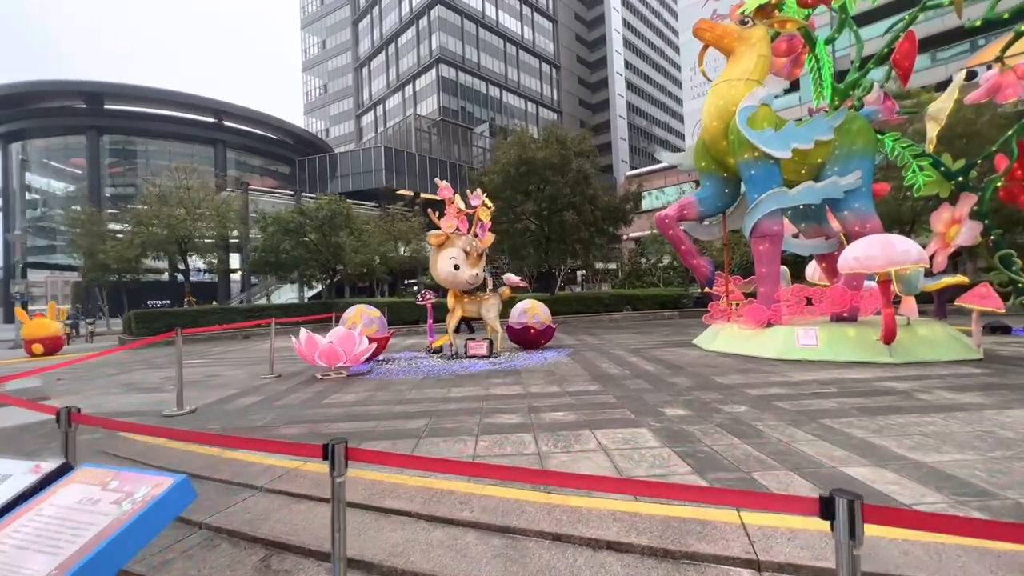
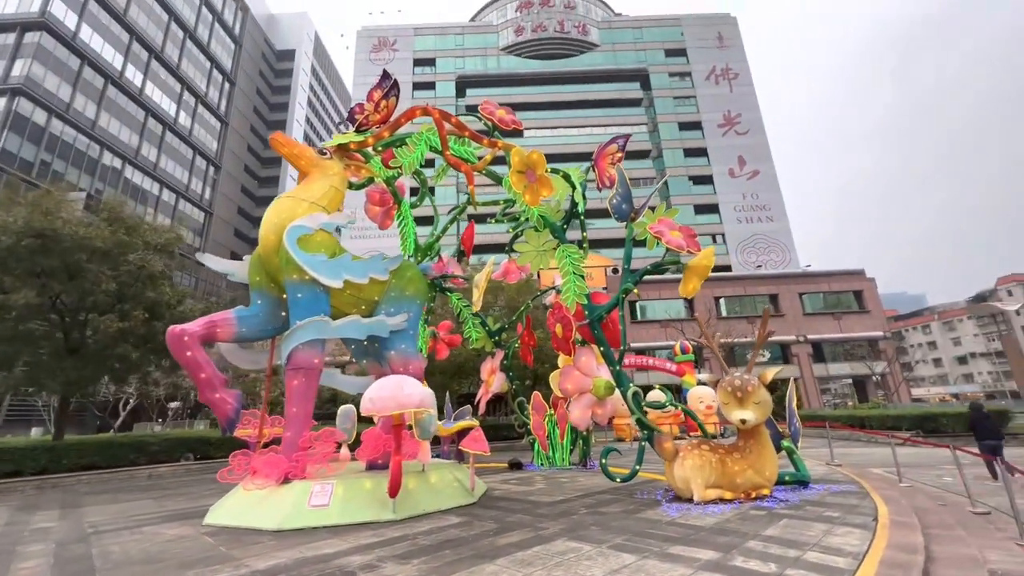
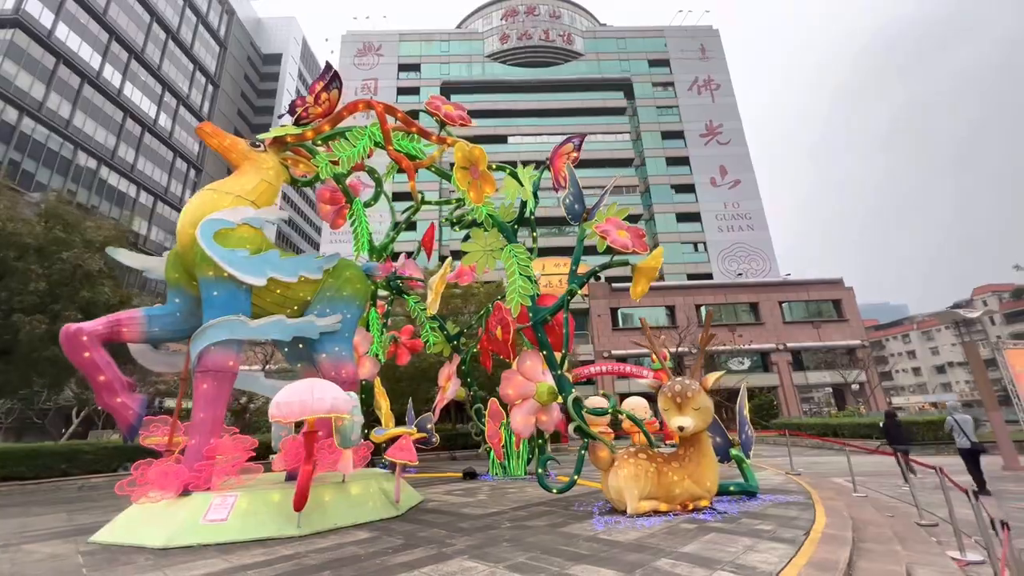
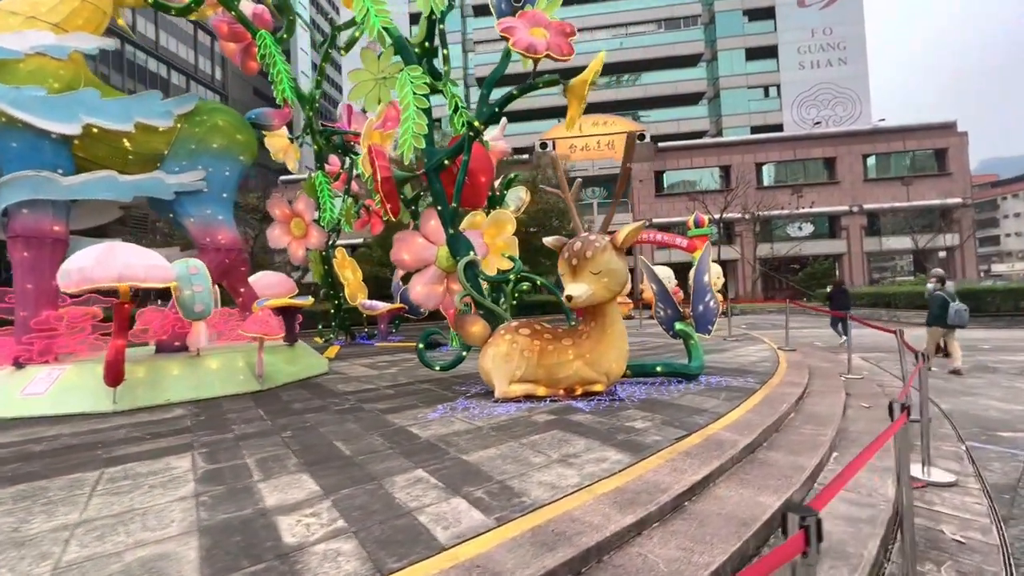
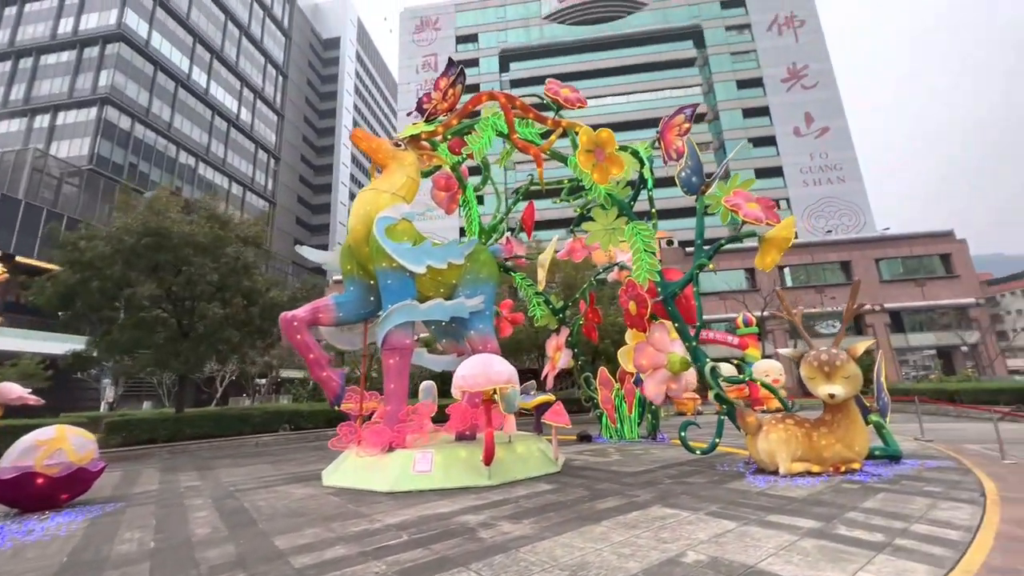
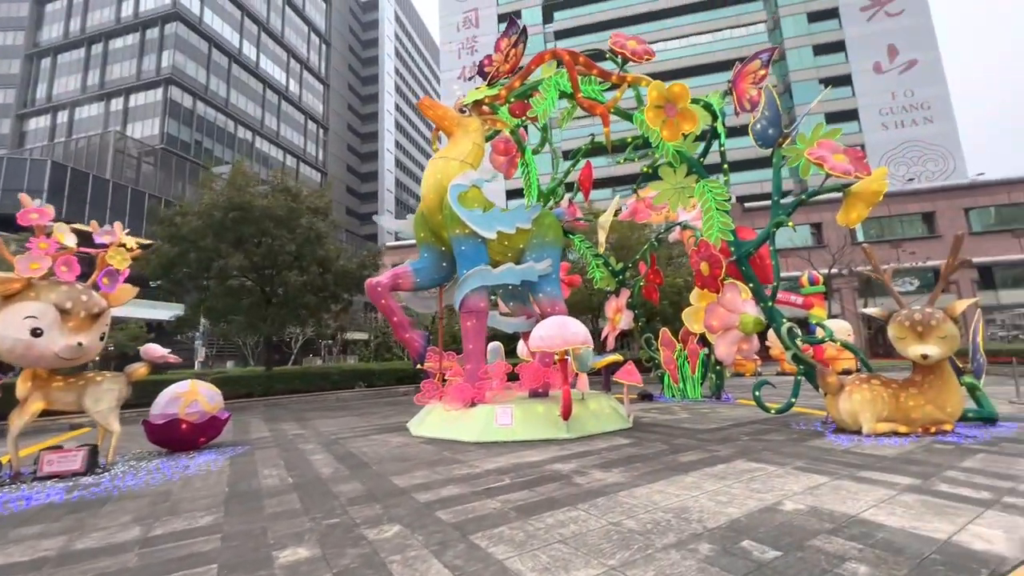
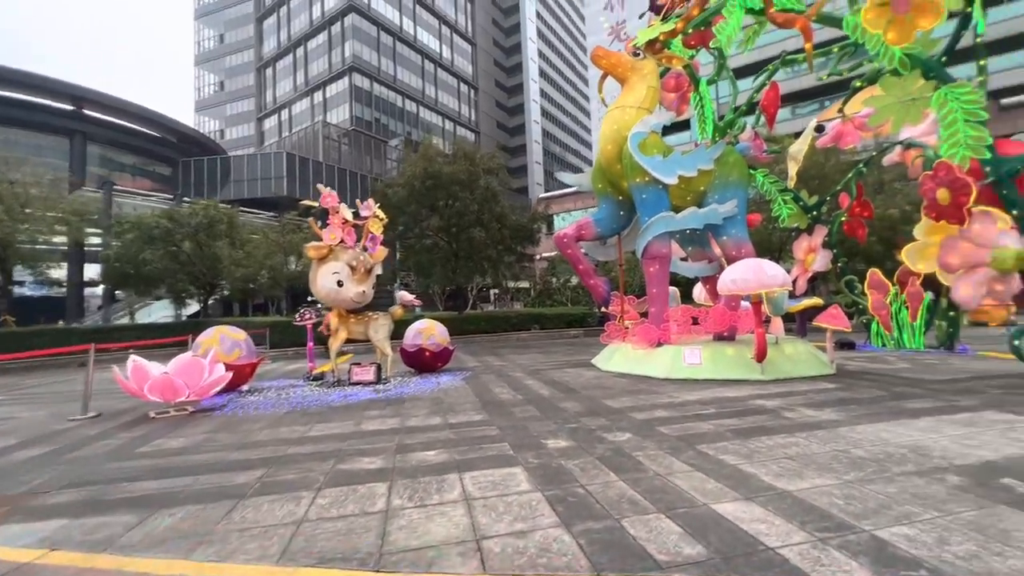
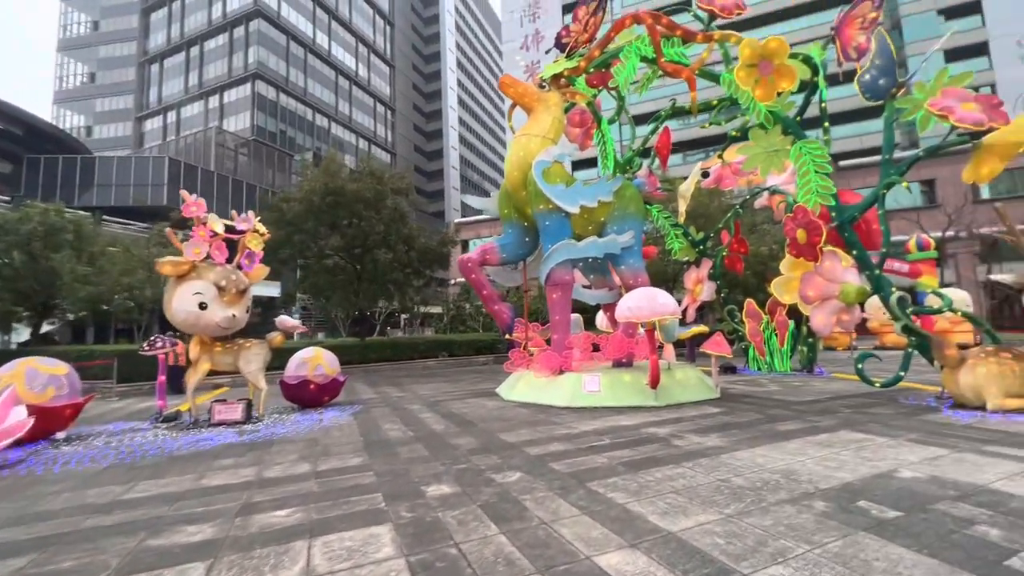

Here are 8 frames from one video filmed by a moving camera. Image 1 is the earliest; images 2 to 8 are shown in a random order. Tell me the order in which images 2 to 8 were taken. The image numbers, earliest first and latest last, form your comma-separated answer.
7, 8, 6, 5, 2, 3, 4
